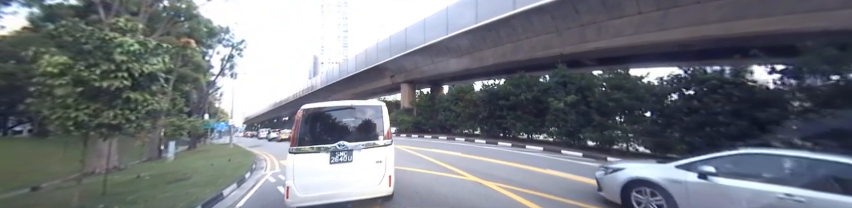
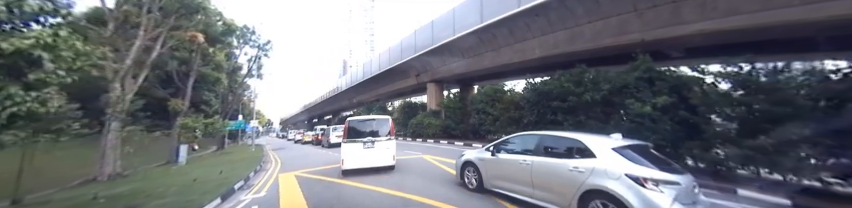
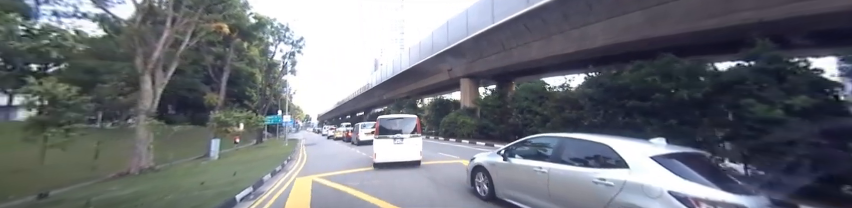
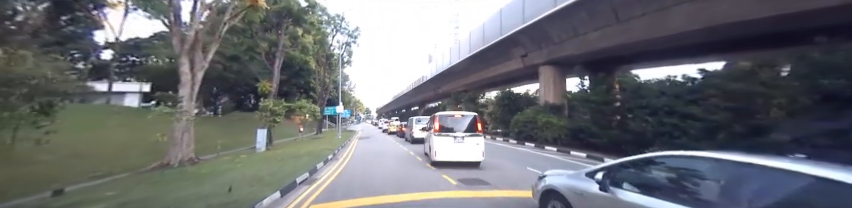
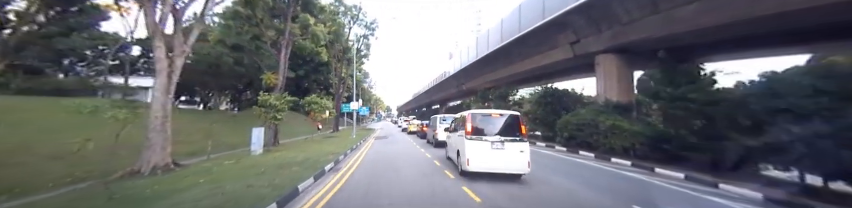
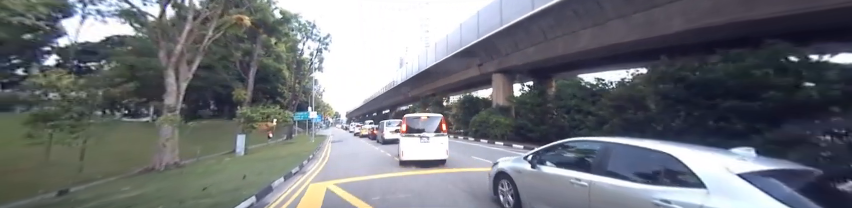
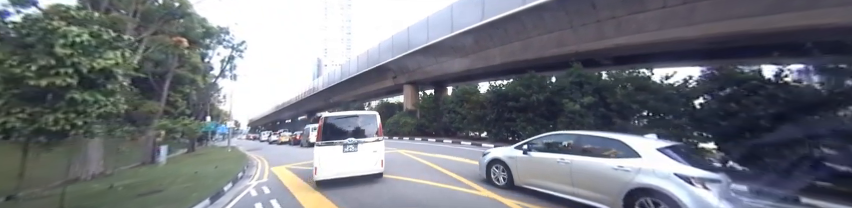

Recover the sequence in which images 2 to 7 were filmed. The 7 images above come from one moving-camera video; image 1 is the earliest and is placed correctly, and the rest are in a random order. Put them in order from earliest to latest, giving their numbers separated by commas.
7, 2, 3, 6, 4, 5
